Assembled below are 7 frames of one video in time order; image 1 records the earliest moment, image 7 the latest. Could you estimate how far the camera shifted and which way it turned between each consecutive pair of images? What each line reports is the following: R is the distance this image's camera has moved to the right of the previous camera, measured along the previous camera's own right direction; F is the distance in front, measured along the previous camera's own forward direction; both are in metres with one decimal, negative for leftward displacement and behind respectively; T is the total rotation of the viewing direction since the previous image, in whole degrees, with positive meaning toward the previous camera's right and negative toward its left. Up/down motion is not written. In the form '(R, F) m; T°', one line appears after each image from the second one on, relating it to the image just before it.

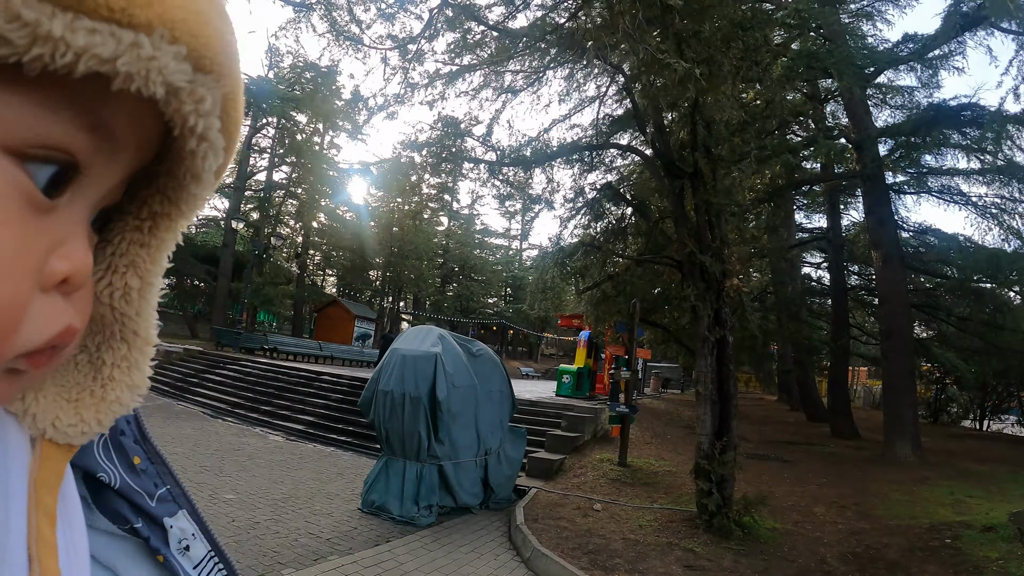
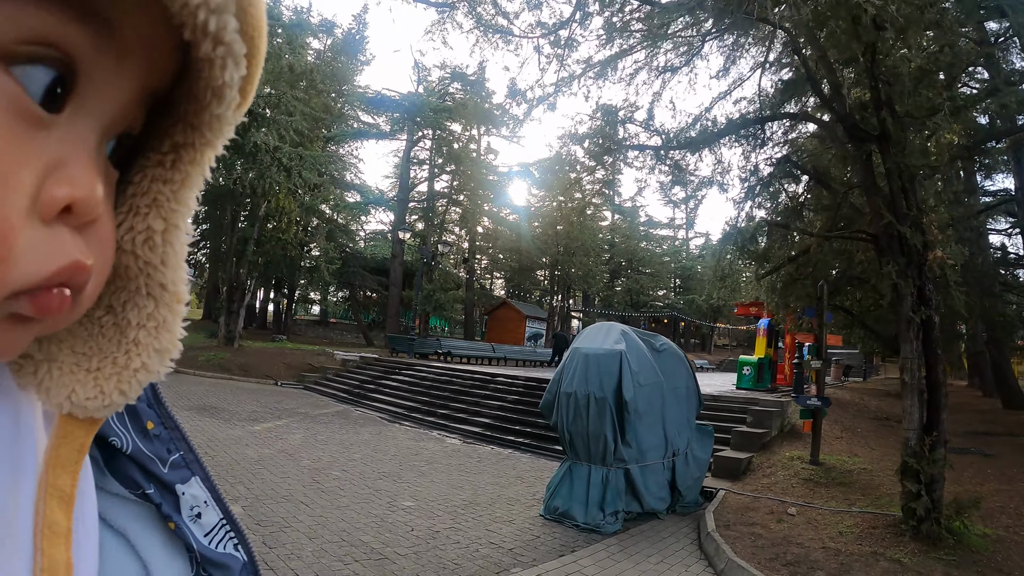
(+0.1, +0.4) m; -16°
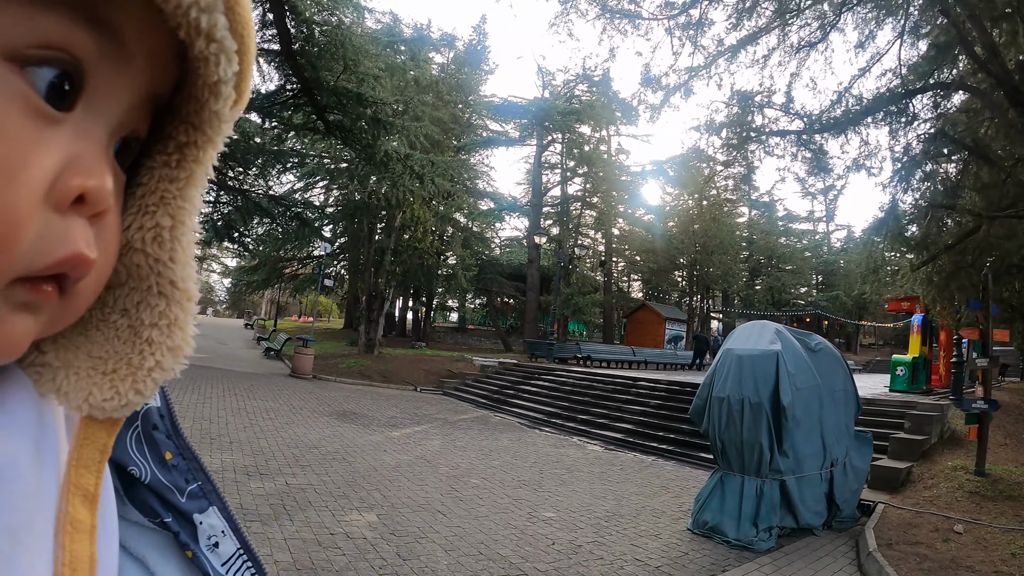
(0.0, +0.4) m; -13°
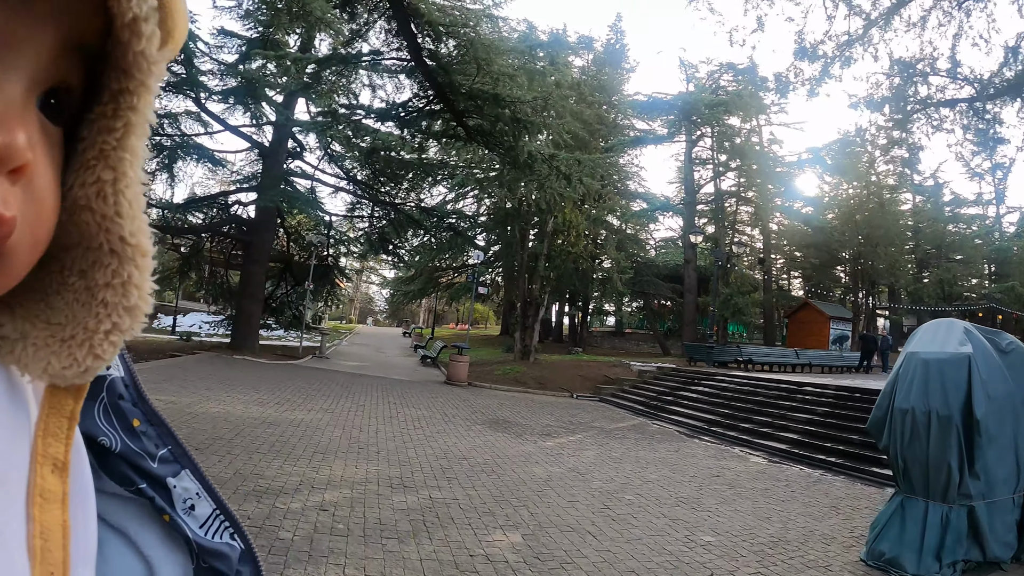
(0.0, +0.3) m; -14°
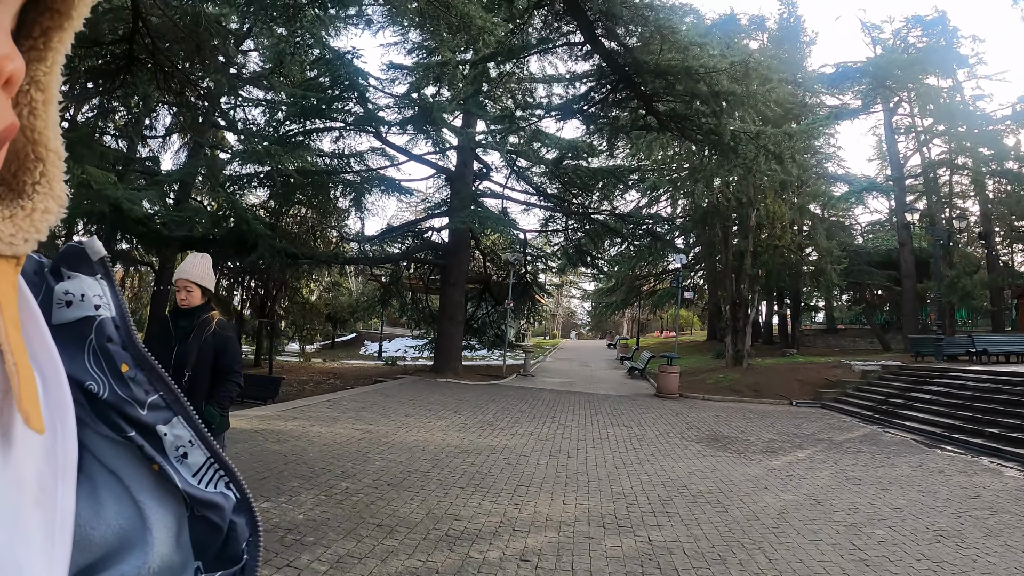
(-0.1, +0.5) m; -18°
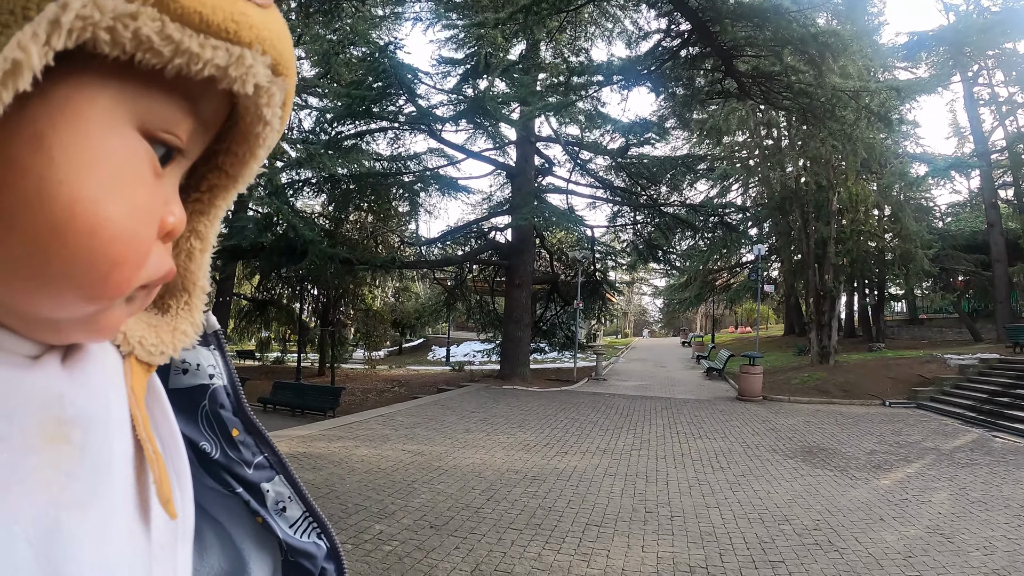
(+0.1, +0.5) m; -7°
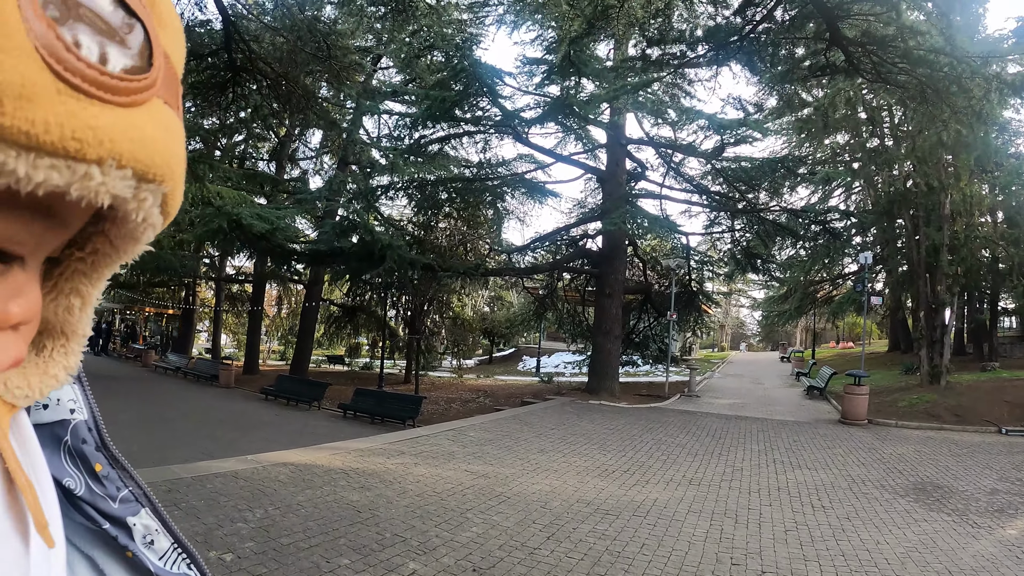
(+0.1, +0.3) m; -10°
